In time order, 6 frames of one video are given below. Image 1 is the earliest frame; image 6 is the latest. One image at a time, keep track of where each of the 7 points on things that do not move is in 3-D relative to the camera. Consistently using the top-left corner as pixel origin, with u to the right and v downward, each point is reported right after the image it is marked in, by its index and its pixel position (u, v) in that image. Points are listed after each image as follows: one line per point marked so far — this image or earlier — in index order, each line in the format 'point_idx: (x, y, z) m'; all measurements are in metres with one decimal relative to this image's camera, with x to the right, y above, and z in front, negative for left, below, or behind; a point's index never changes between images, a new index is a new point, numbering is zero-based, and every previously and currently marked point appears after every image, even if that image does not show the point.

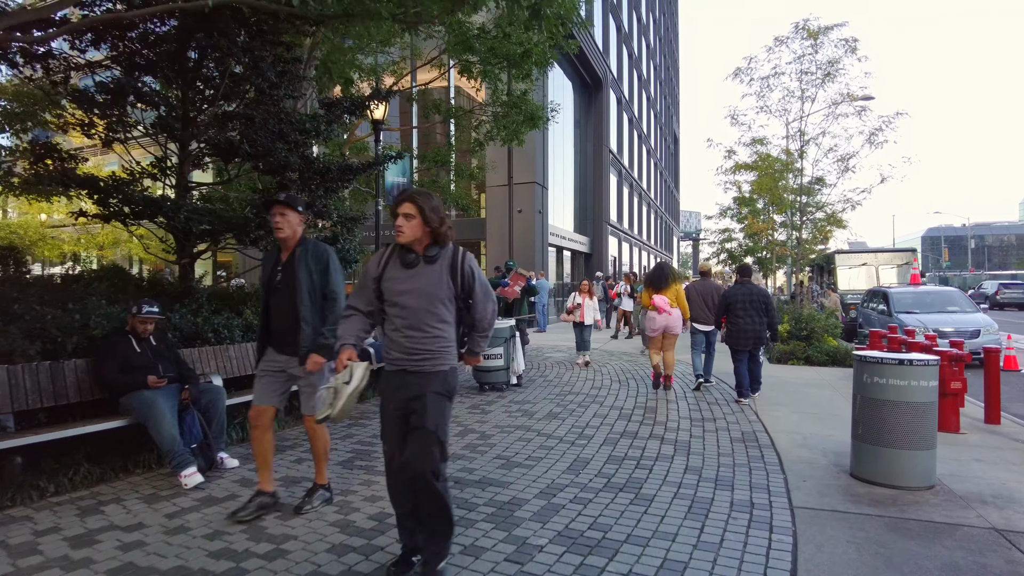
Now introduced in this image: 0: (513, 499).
0: (0.0, -1.2, +3.8) m
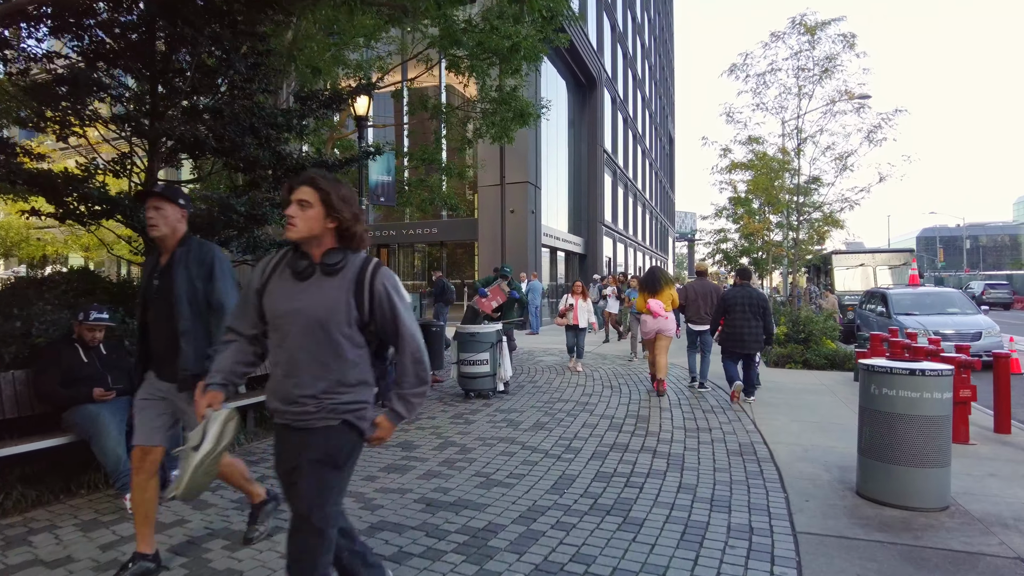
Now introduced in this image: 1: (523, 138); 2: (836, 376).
0: (-0.1, -1.2, +3.5) m
1: (+0.3, +4.3, +19.5) m
2: (+4.8, -1.3, +10.1) m
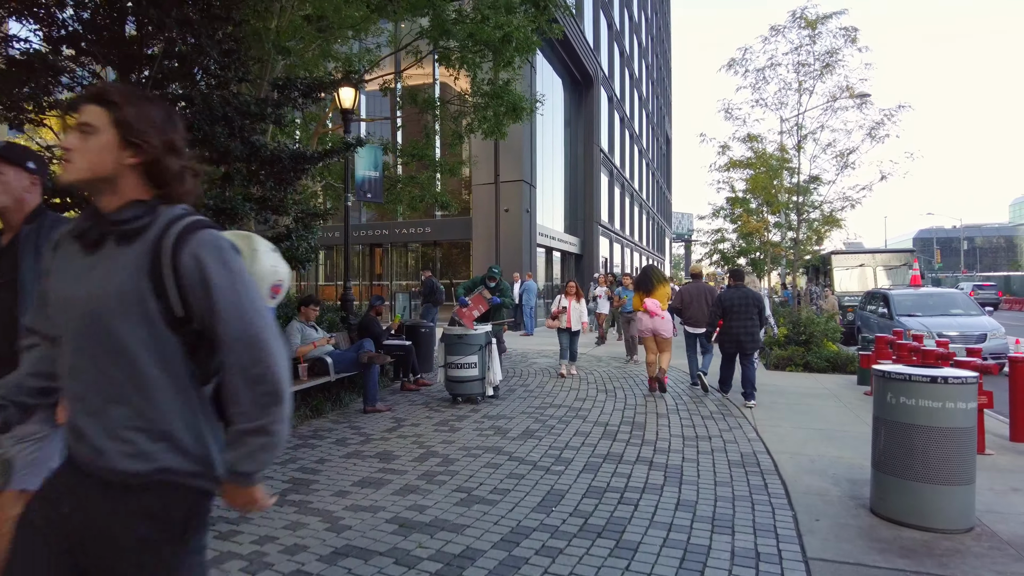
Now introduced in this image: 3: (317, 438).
0: (-0.2, -1.2, +3.1) m
1: (+0.2, +4.3, +19.2) m
2: (+4.7, -1.3, +9.7) m
3: (-1.6, -1.2, +5.6) m
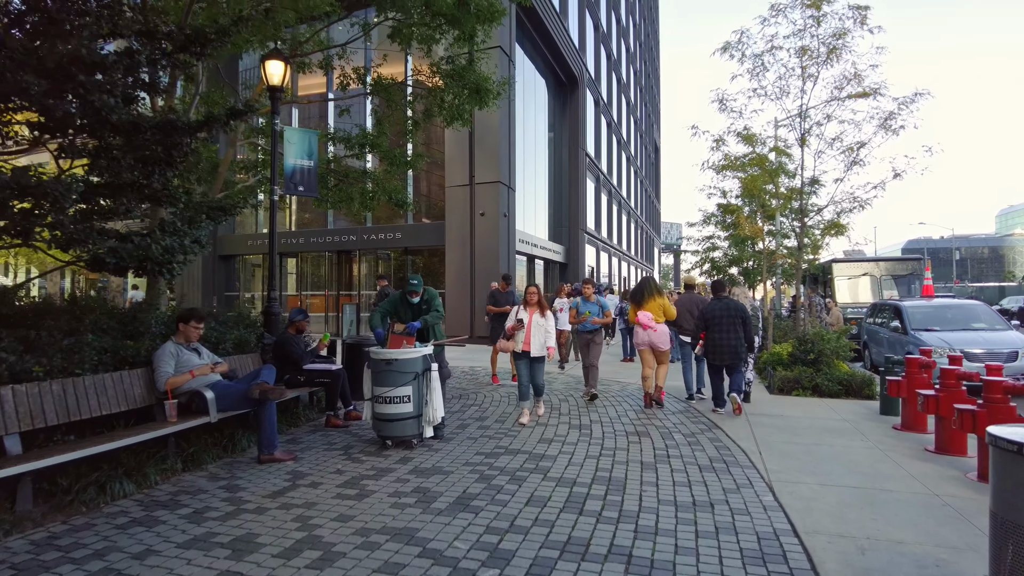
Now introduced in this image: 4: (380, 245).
0: (-0.6, -1.2, +1.6) m
1: (-0.5, +4.0, +17.7) m
2: (+4.2, -1.5, +8.3) m
3: (-2.0, -1.3, +4.0) m
4: (-3.8, +1.3, +19.7) m
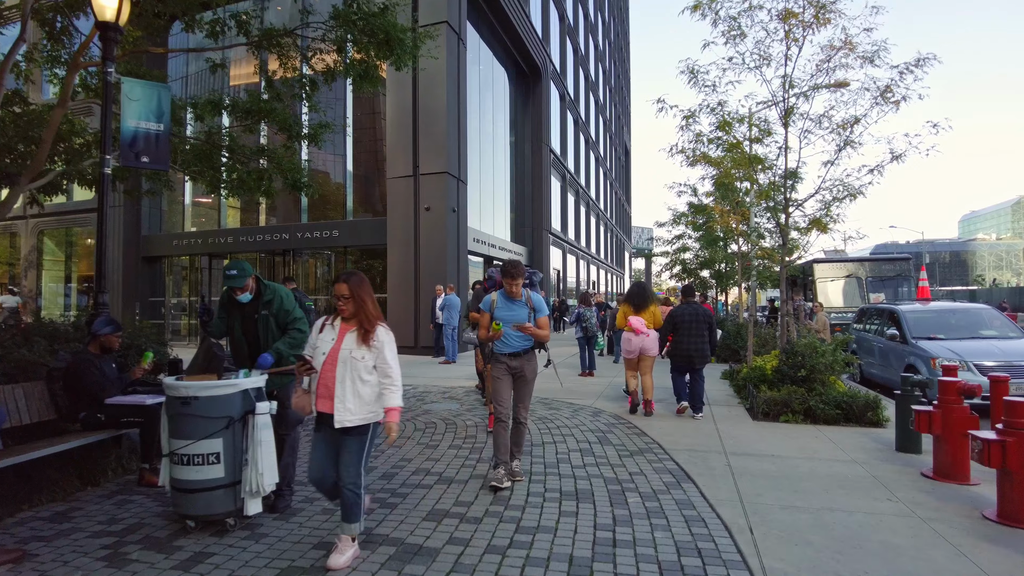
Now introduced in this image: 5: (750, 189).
0: (-1.2, -1.2, -0.3) m
1: (-1.7, +3.9, +15.8) m
2: (+3.4, -1.5, +6.5) m
3: (-2.7, -1.3, +2.1) m
4: (-5.1, +1.1, +17.7) m
5: (+4.7, +1.9, +13.0) m
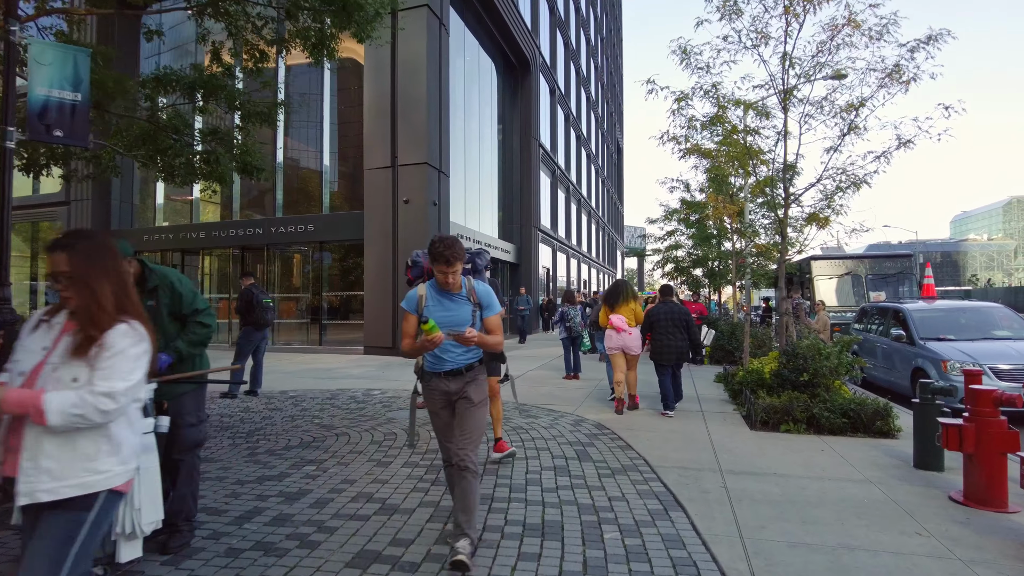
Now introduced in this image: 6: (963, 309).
0: (-1.4, -1.2, -1.1) m
1: (-2.0, +4.0, +15.1) m
2: (+3.1, -1.4, +5.8) m
3: (-2.9, -1.2, +1.3) m
4: (-5.5, +1.2, +16.9) m
5: (+4.4, +2.0, +12.3) m
6: (+6.7, -0.3, +10.0) m
